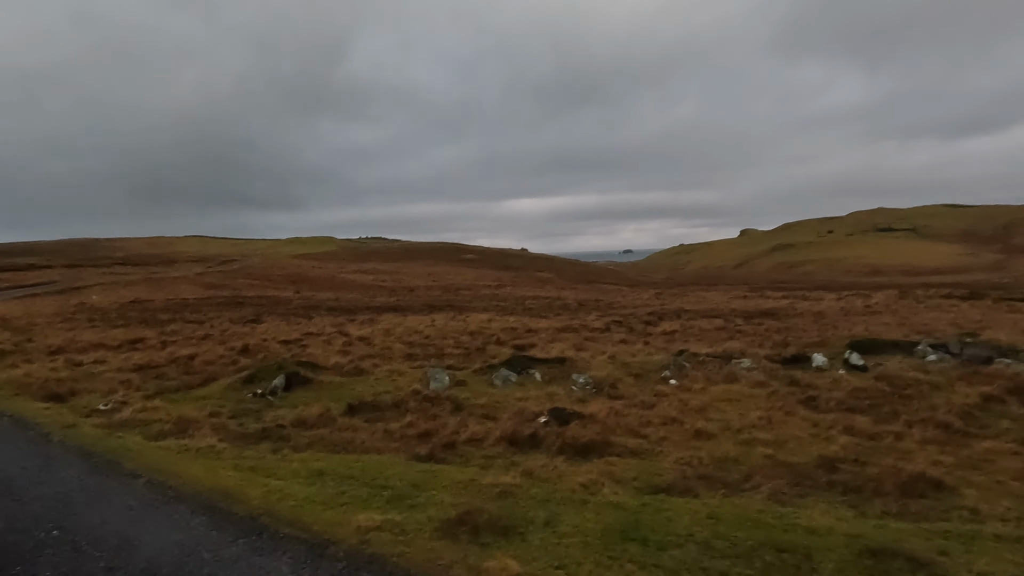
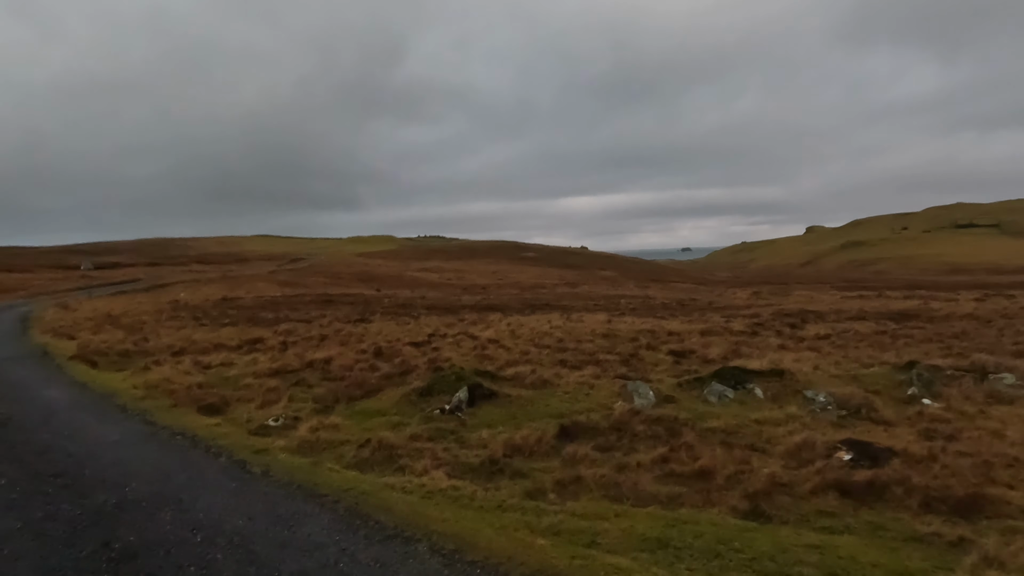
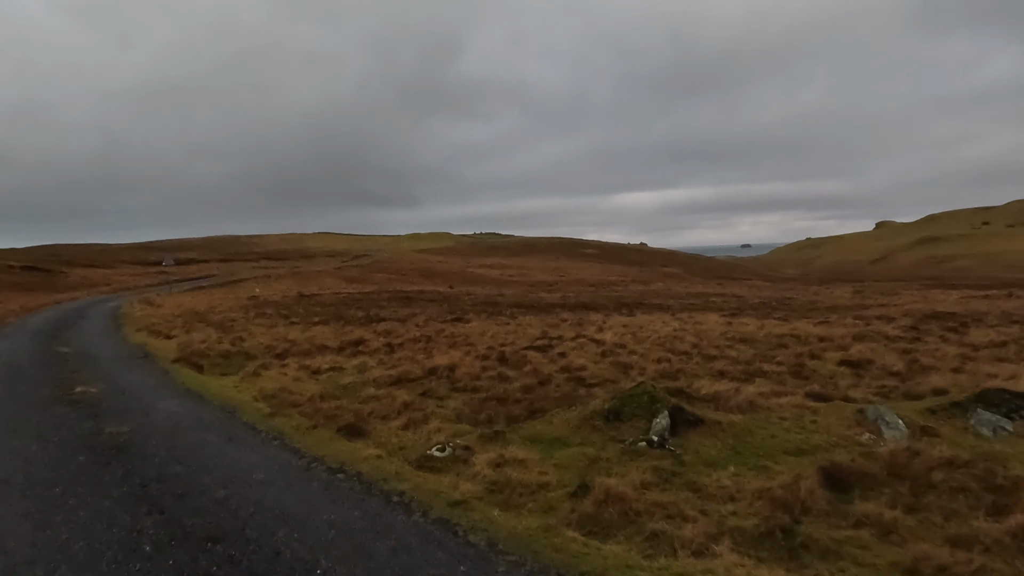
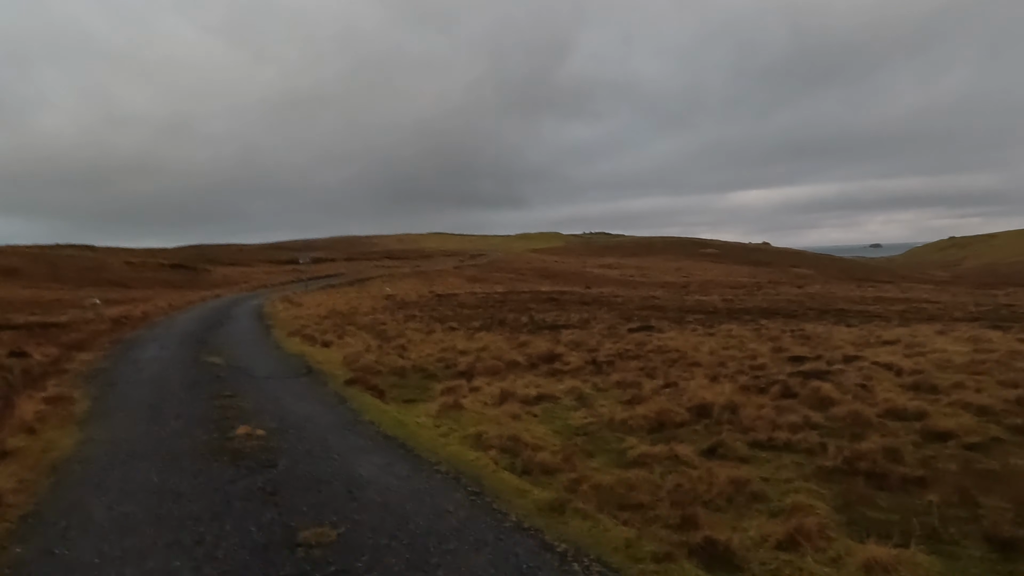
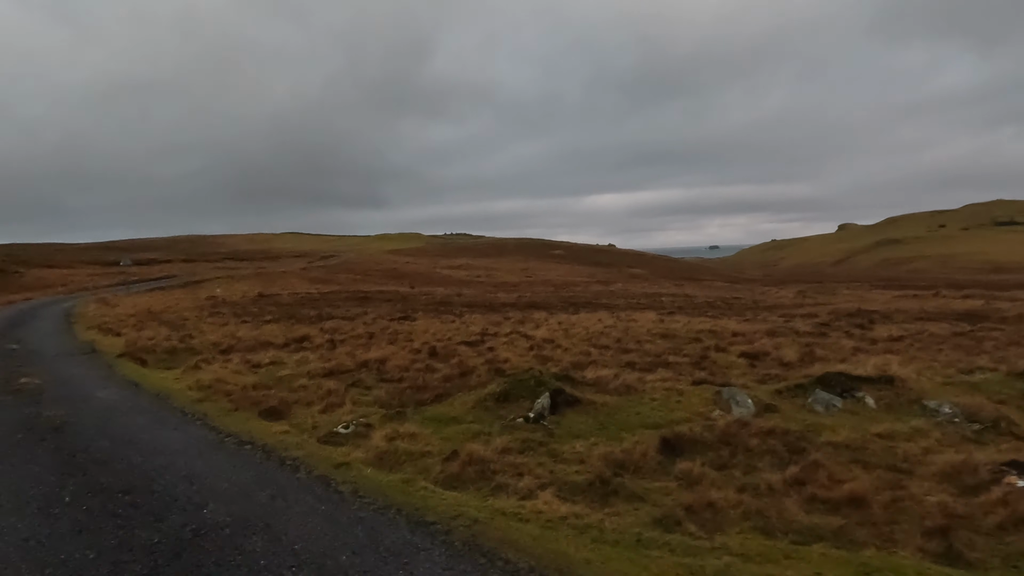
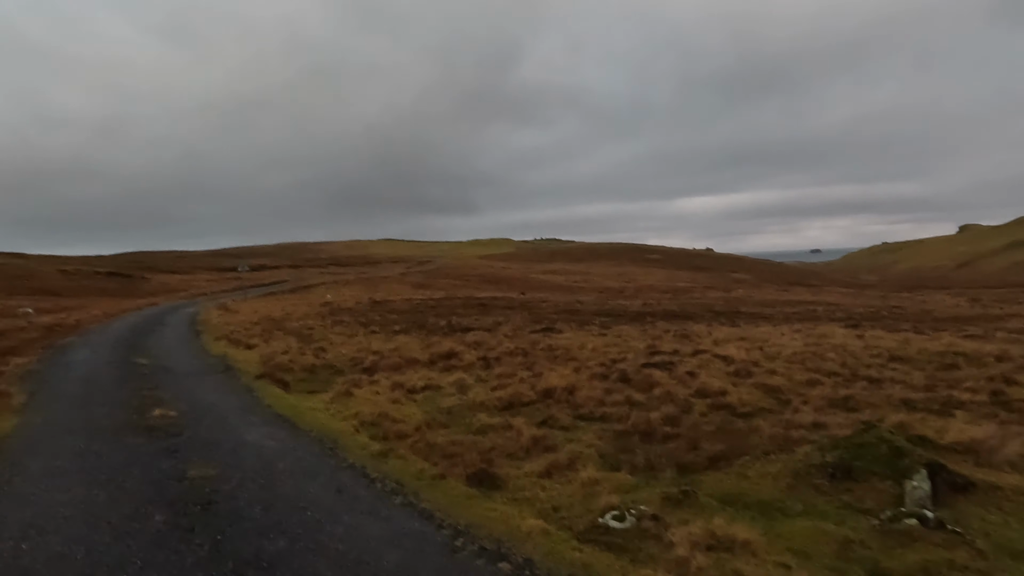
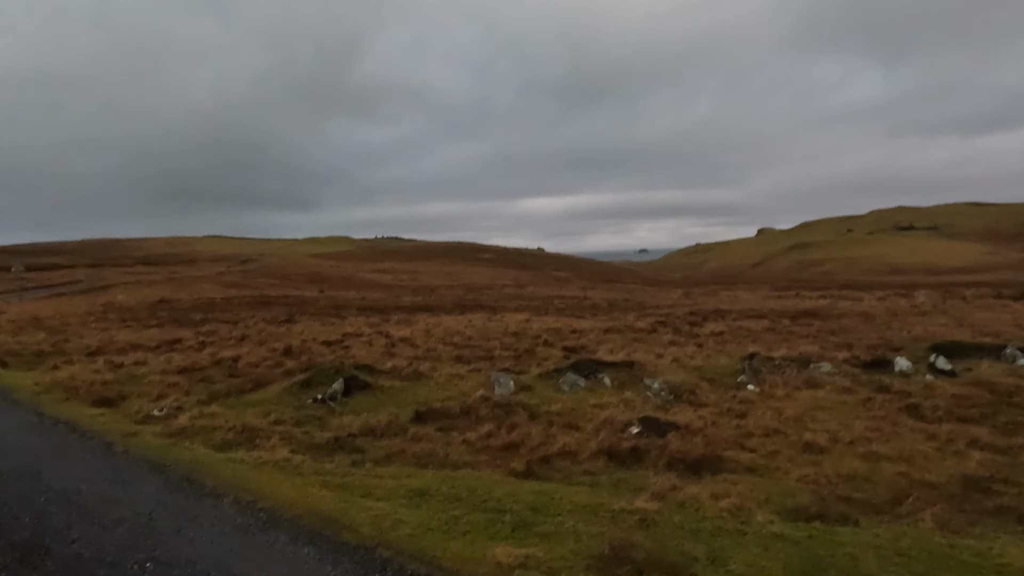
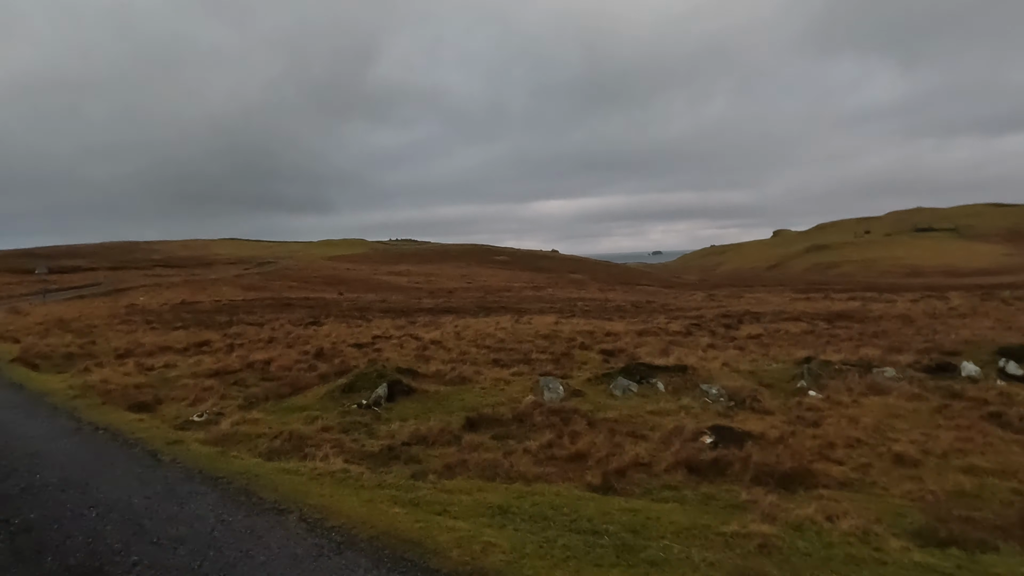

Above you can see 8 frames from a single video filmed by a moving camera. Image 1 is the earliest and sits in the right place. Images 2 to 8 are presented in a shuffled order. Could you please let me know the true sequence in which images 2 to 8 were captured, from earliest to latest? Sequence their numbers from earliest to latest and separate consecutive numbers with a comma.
7, 8, 2, 5, 3, 6, 4
